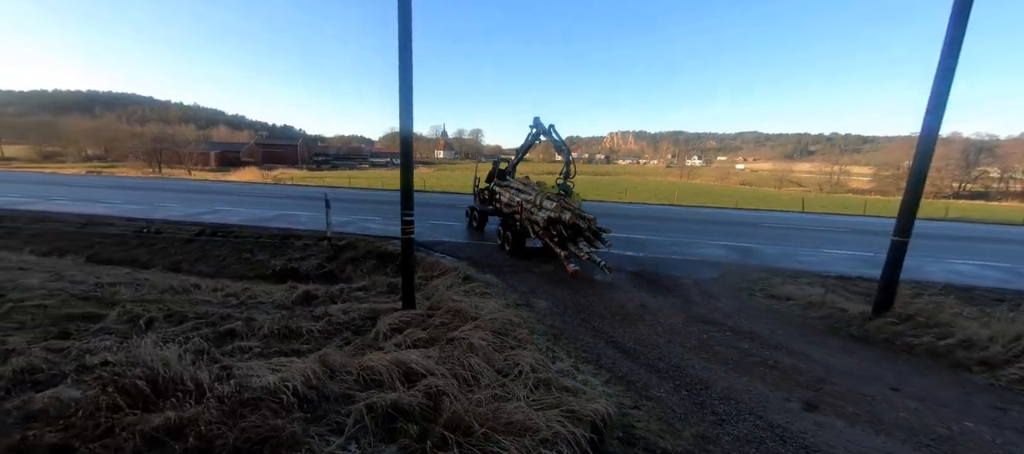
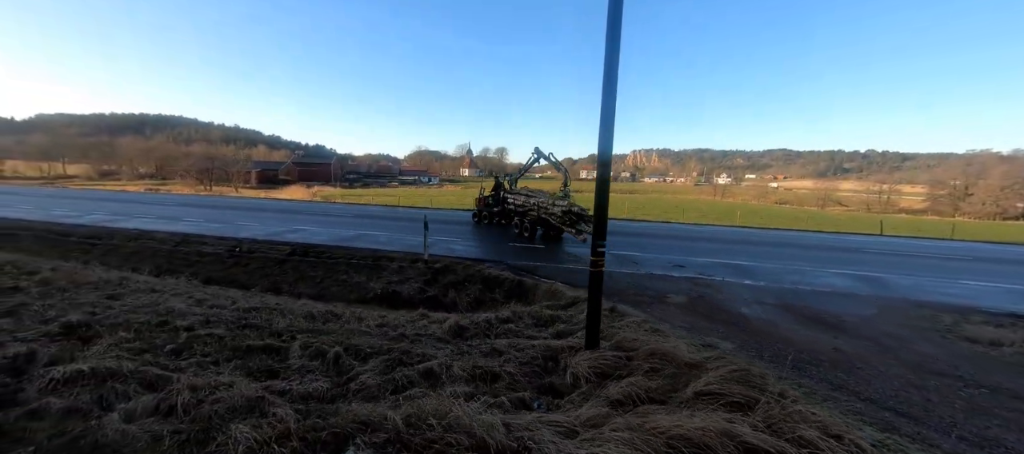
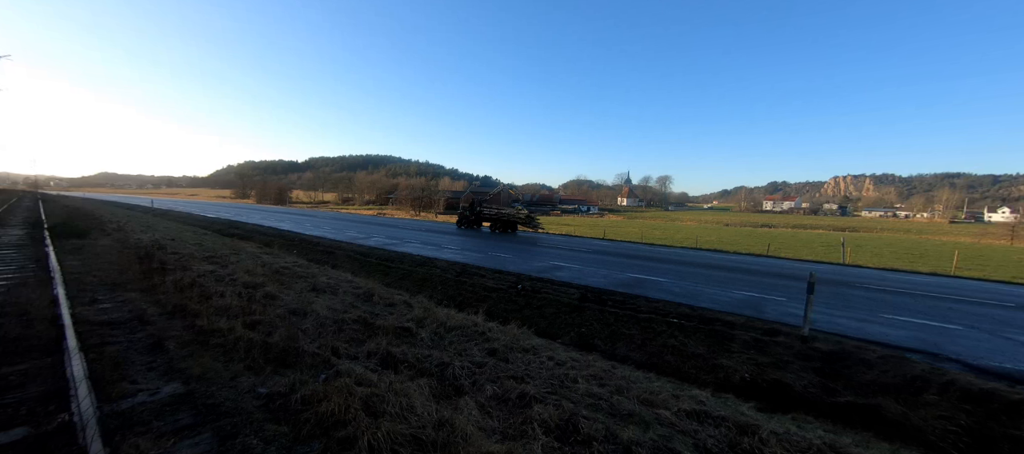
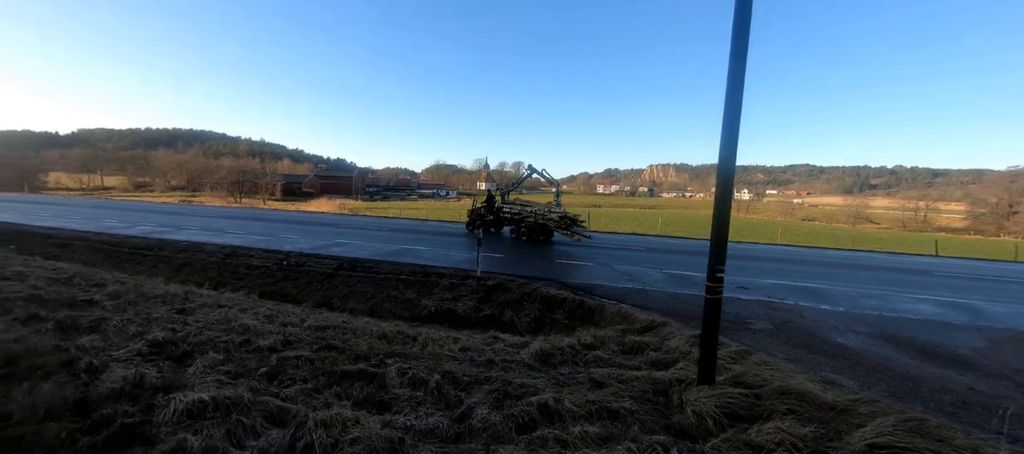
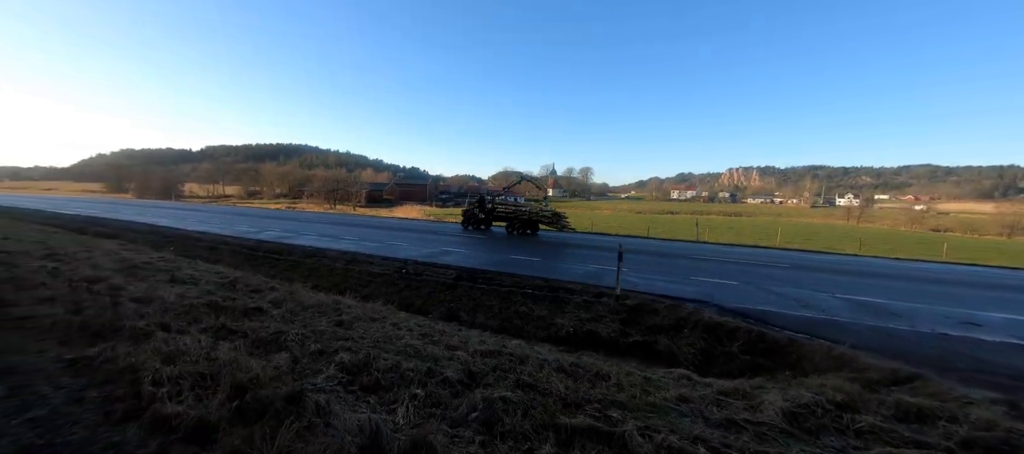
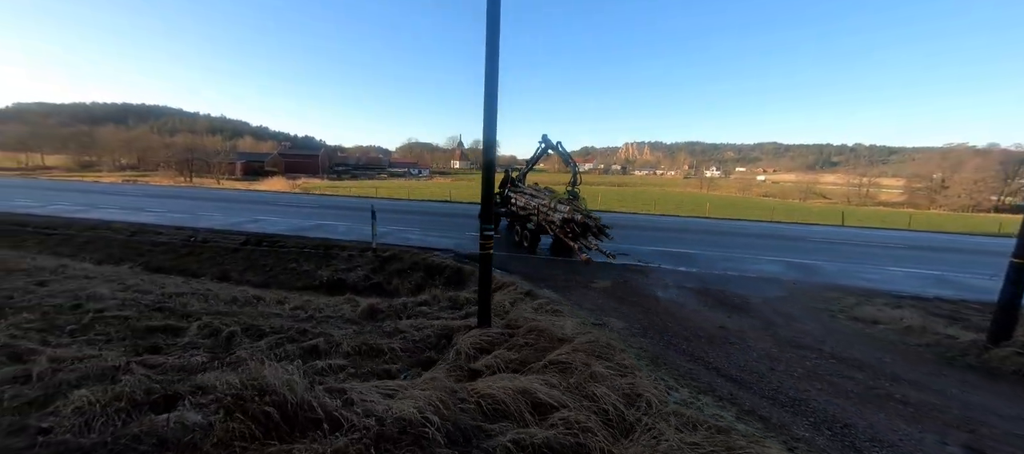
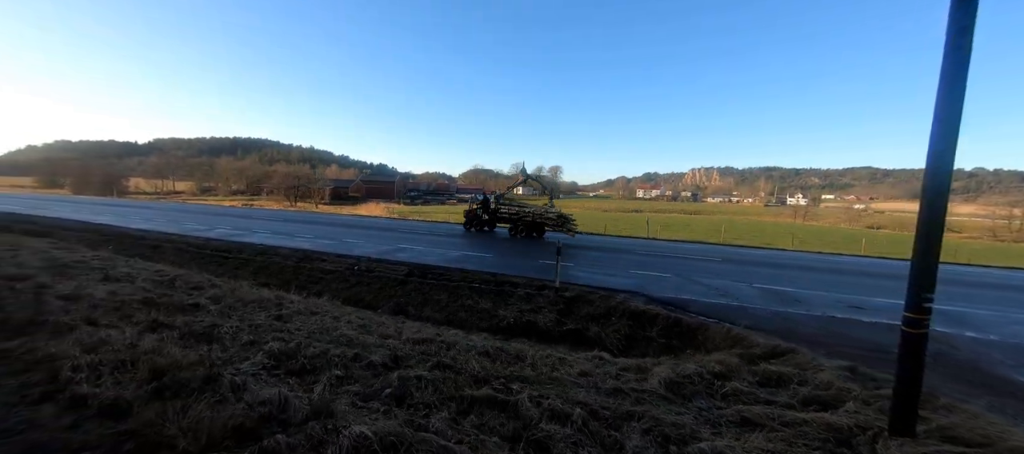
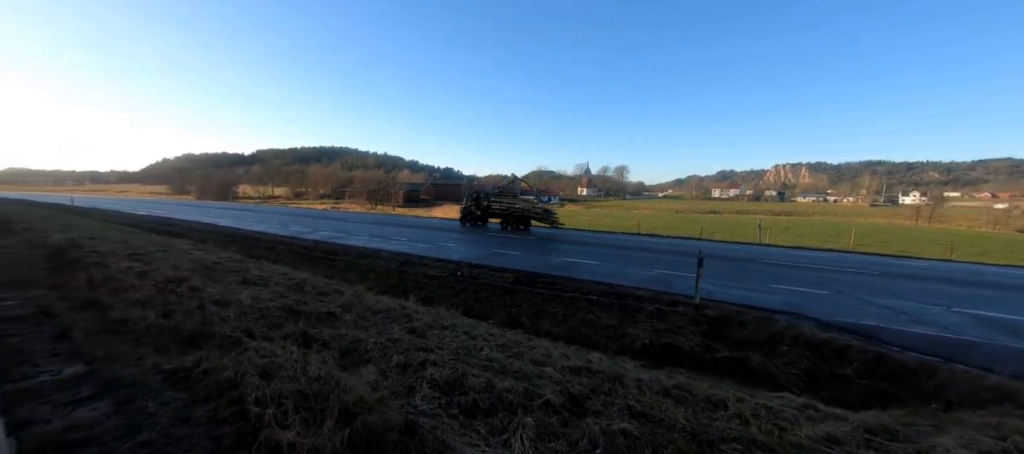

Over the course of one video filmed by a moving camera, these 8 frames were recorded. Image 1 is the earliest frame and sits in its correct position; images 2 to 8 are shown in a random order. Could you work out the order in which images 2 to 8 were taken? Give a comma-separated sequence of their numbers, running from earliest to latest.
6, 2, 4, 7, 5, 8, 3
